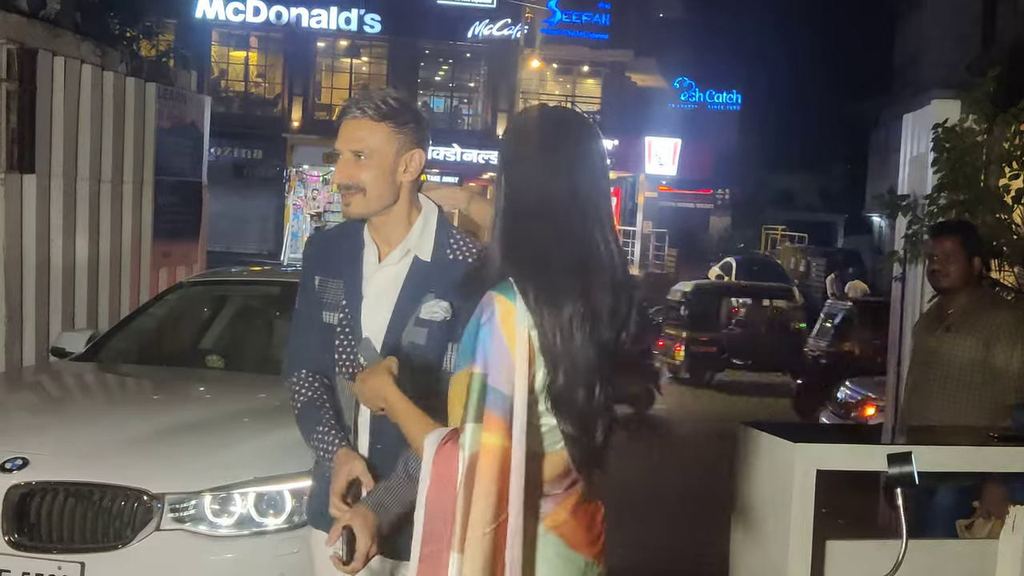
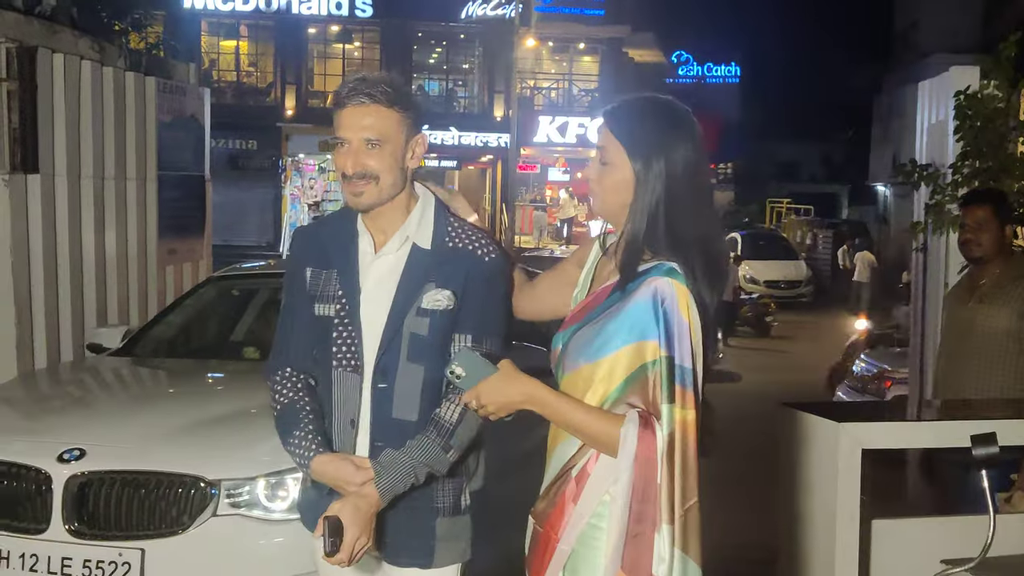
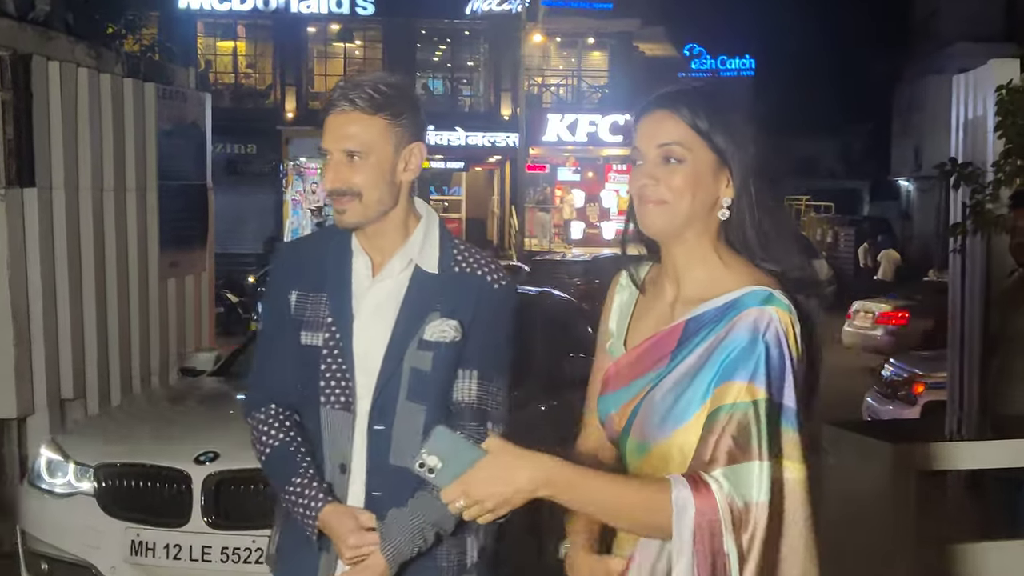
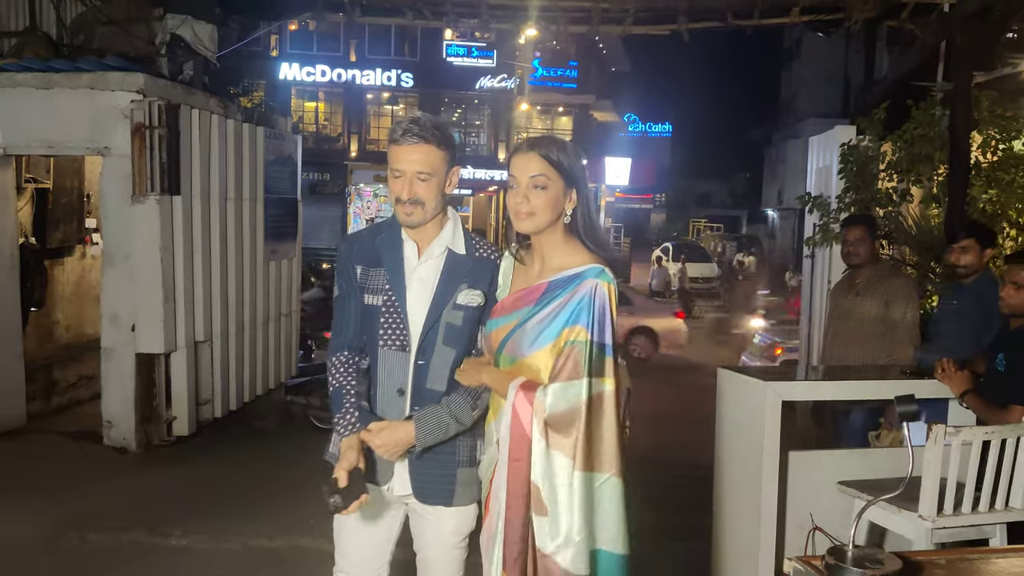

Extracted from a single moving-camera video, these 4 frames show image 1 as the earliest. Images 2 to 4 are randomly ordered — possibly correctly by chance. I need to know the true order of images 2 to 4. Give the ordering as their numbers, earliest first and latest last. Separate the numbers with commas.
2, 3, 4
